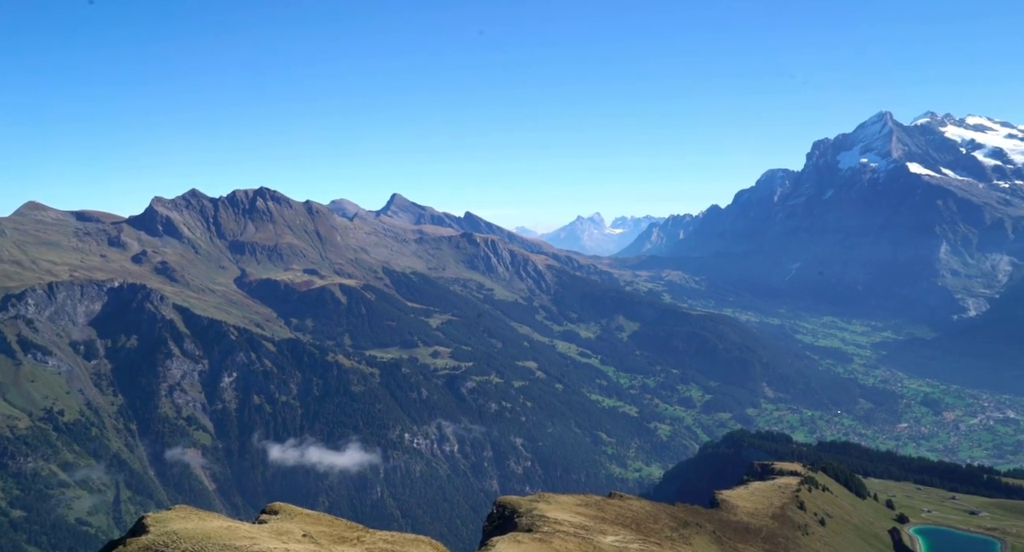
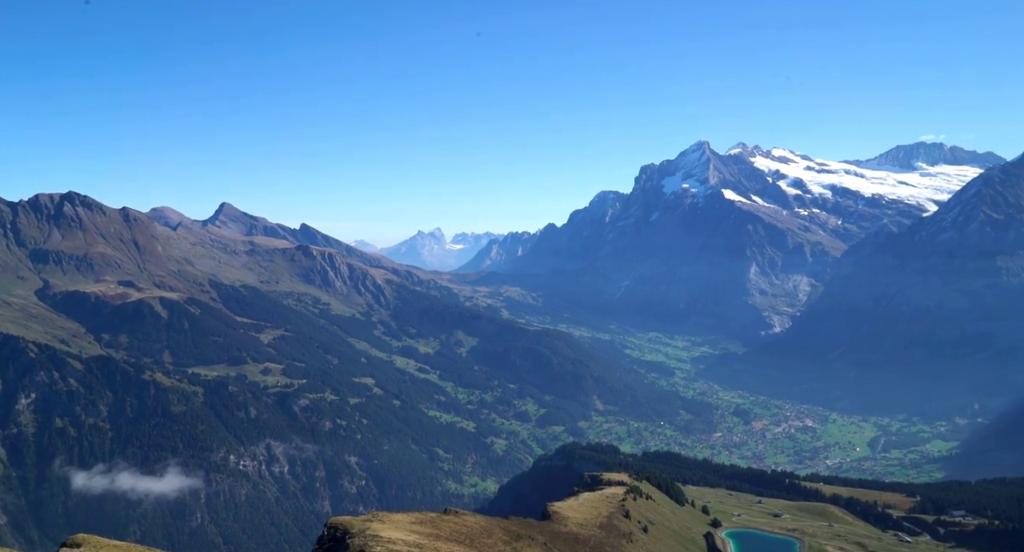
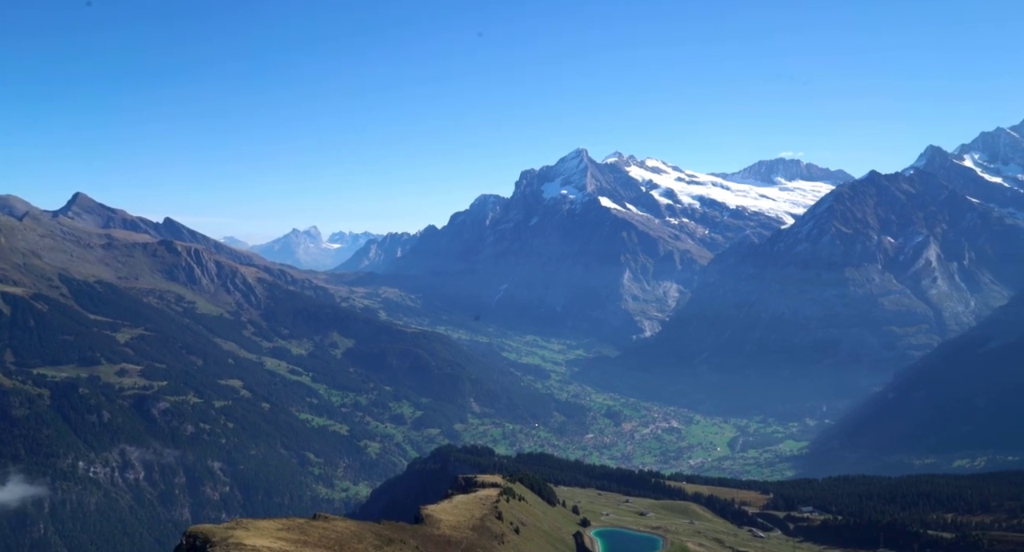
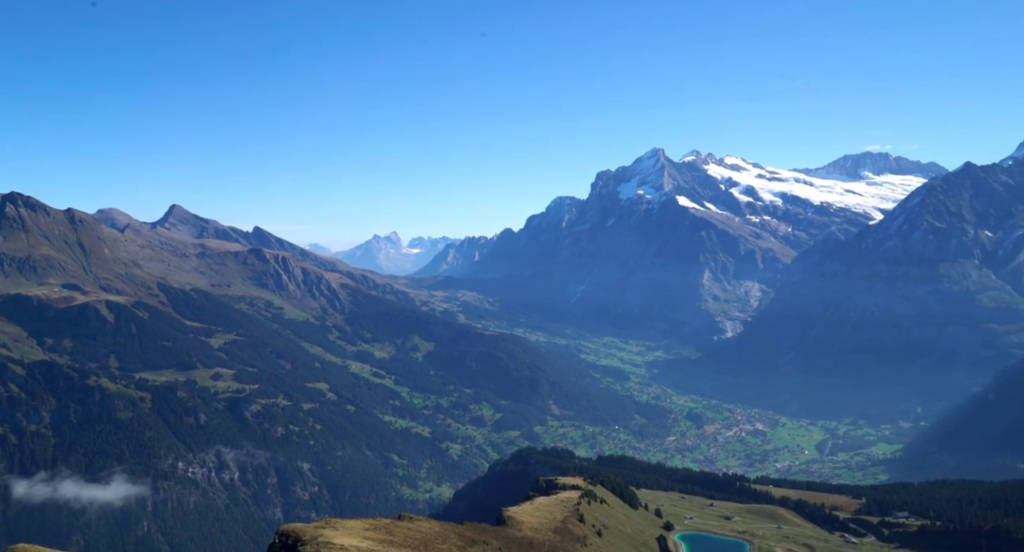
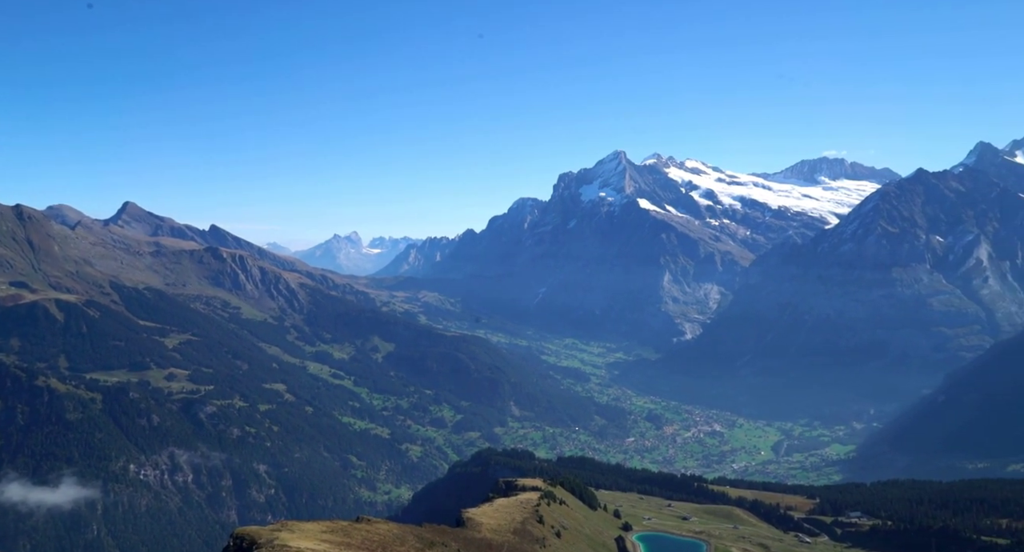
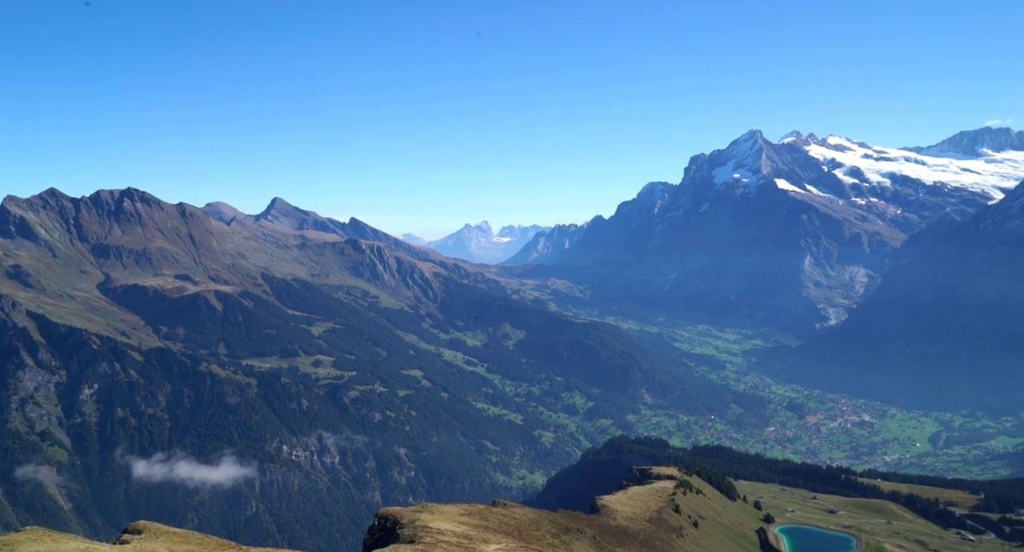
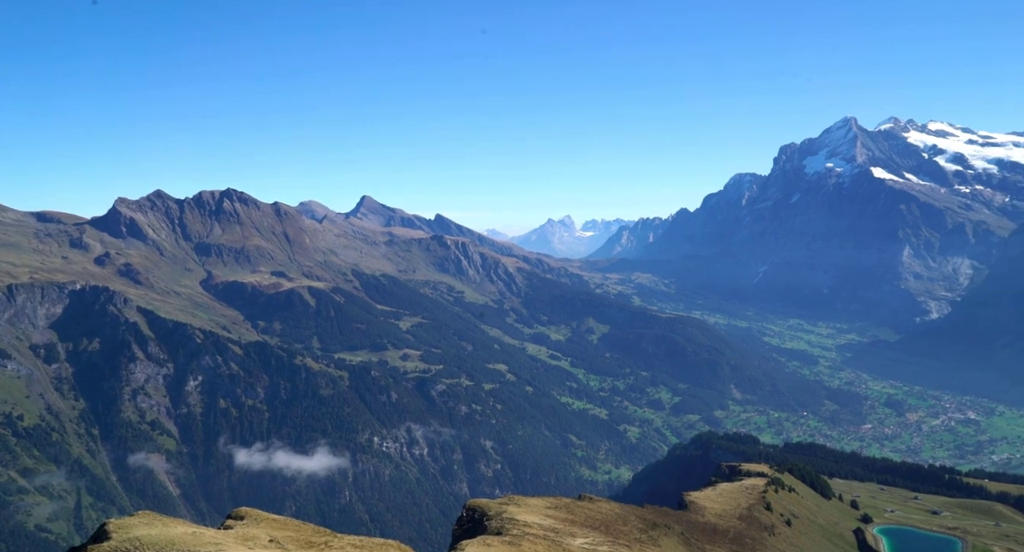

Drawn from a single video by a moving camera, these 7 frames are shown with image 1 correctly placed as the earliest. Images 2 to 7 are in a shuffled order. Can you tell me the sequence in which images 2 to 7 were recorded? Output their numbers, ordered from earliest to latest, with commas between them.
7, 6, 2, 4, 5, 3
